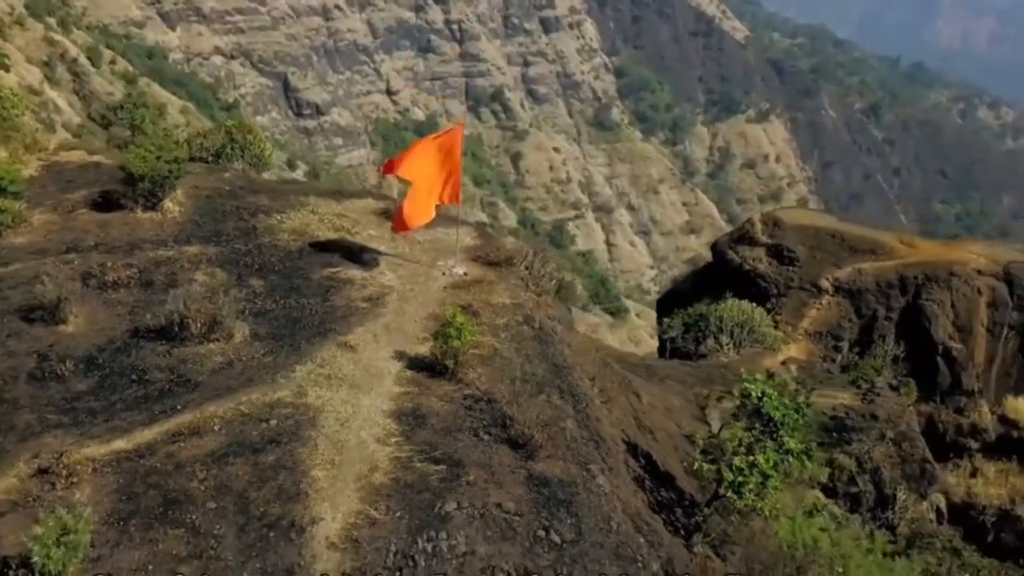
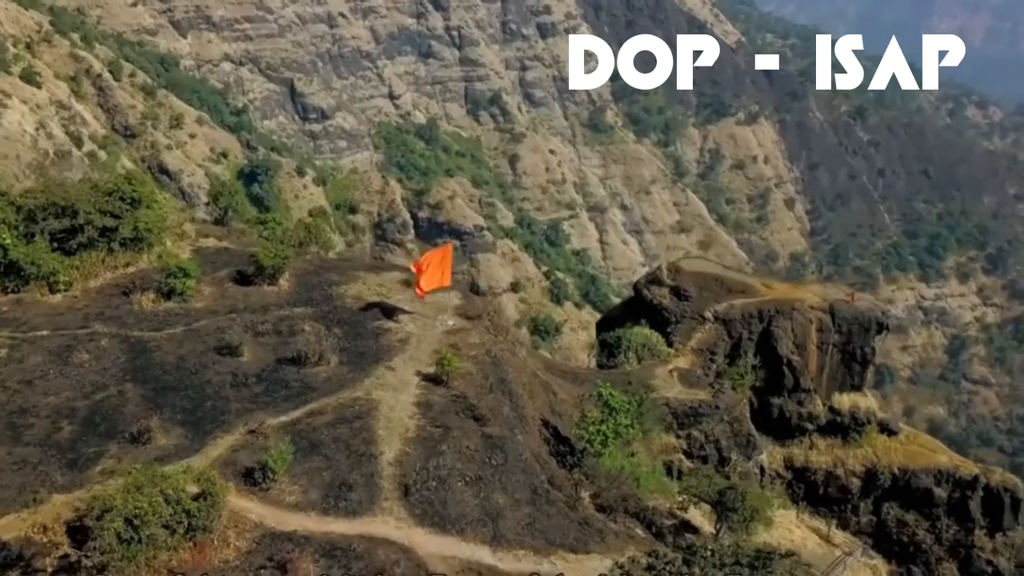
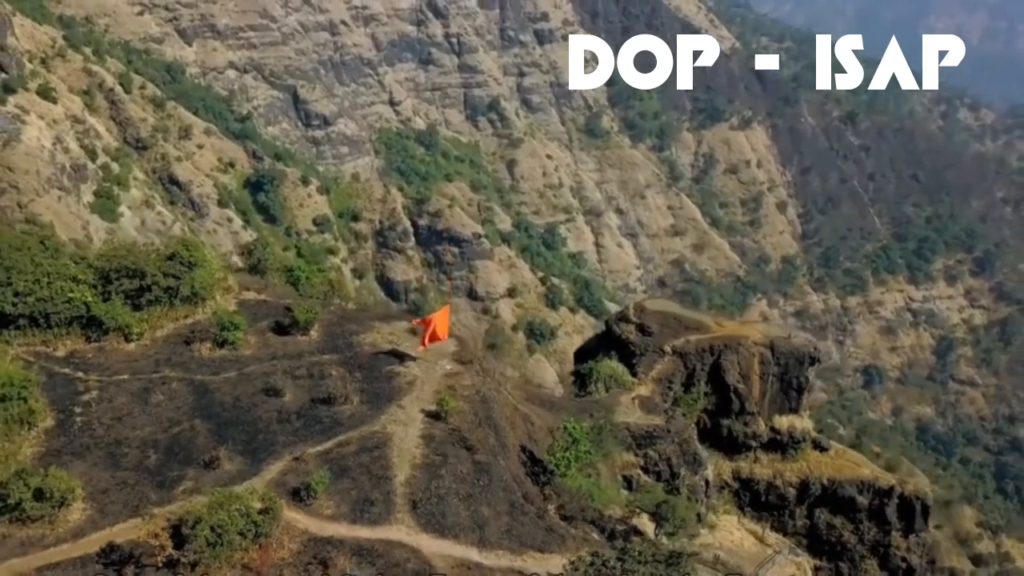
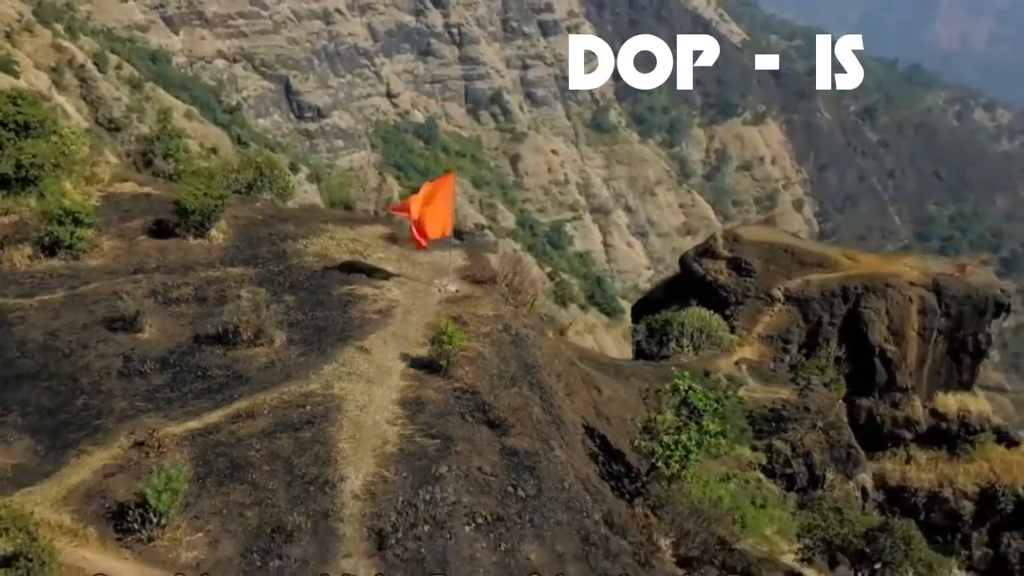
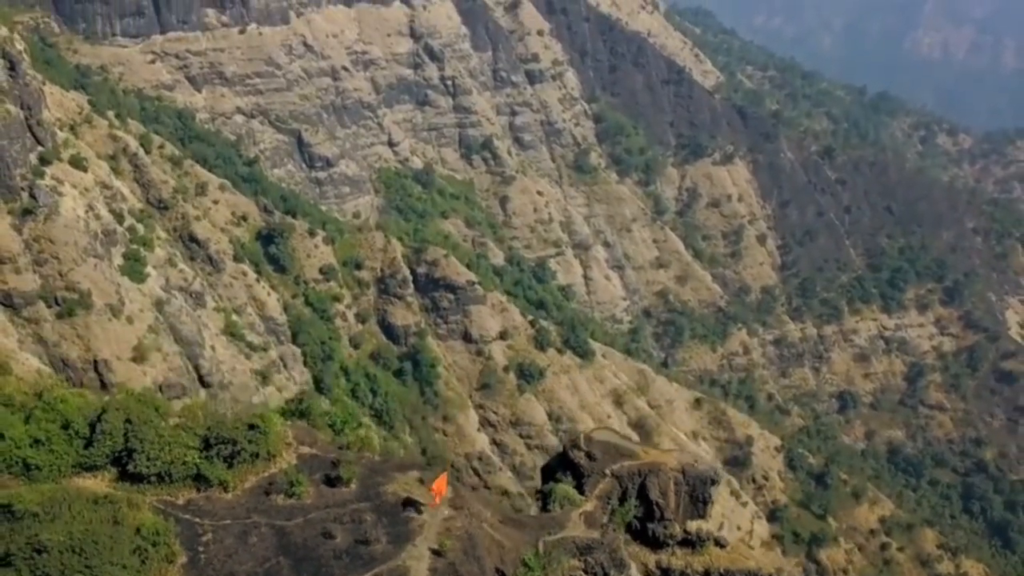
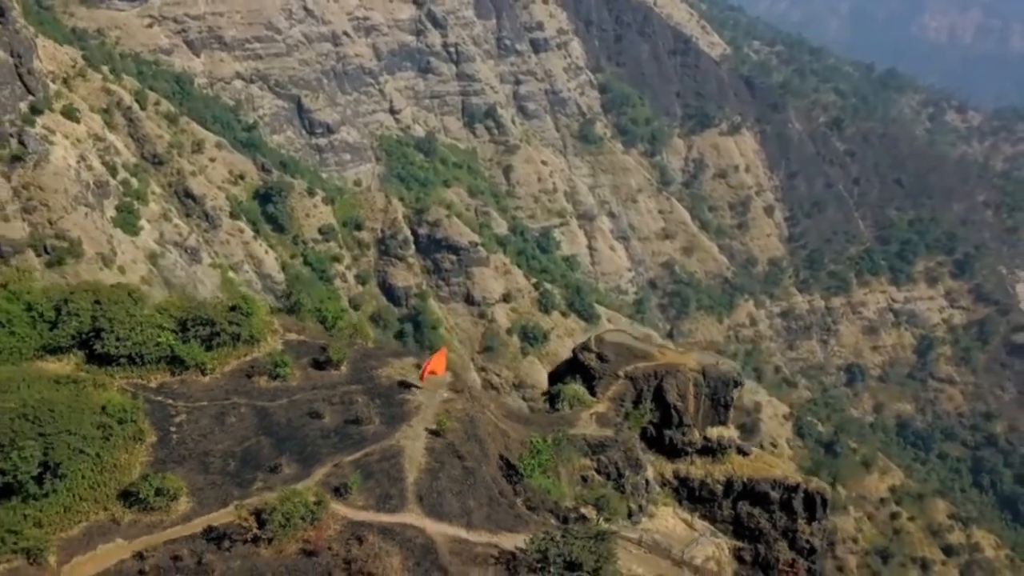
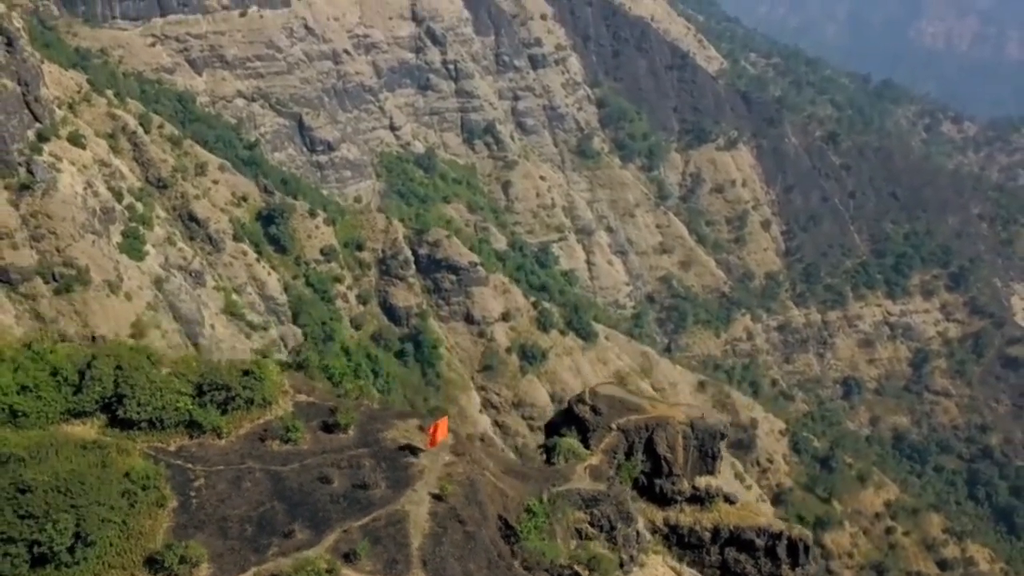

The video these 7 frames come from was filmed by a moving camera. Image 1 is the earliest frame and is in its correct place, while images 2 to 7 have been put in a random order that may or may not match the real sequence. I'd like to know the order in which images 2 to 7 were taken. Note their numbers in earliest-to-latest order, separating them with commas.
4, 2, 3, 6, 7, 5
